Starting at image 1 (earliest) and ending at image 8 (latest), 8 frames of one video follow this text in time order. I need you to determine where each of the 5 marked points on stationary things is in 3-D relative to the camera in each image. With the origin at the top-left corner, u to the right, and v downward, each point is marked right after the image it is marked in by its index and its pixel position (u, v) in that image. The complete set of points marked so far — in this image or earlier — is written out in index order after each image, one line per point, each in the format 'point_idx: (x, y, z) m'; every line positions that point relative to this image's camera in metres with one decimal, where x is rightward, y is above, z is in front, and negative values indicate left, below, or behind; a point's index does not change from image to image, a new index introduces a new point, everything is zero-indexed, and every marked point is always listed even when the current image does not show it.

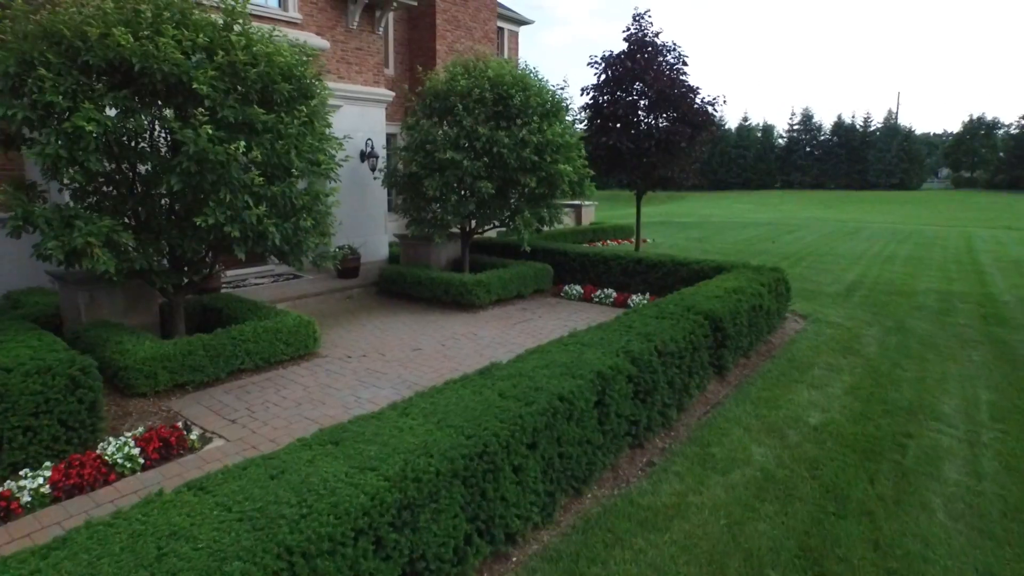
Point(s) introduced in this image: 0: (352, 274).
0: (-2.8, +0.2, +11.0) m
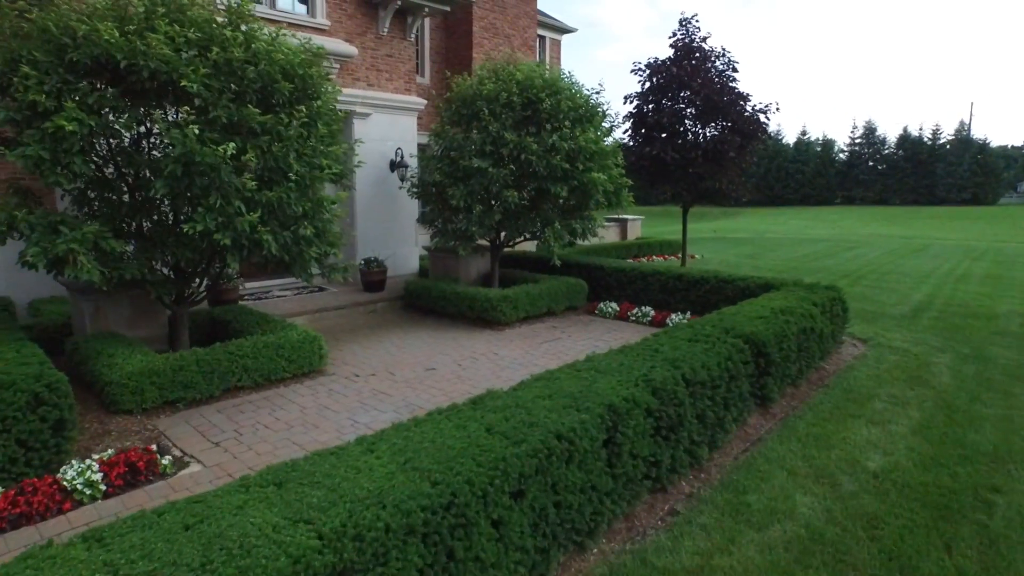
0: (-2.2, 0.0, +10.7) m
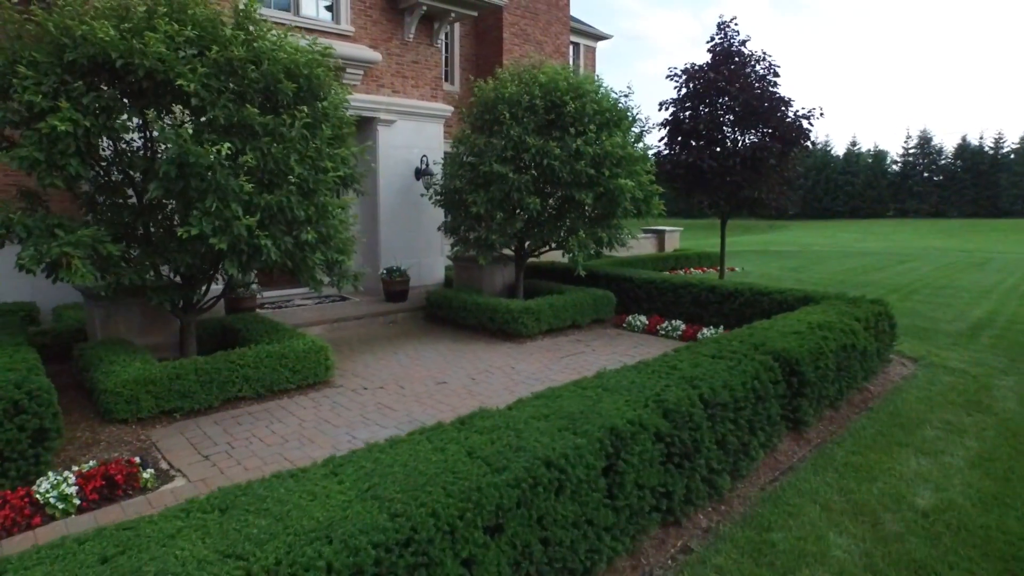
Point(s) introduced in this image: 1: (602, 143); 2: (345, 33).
0: (-1.8, -0.2, +10.4) m
1: (+1.2, +1.9, +8.4) m
2: (-2.6, +4.0, +9.9) m
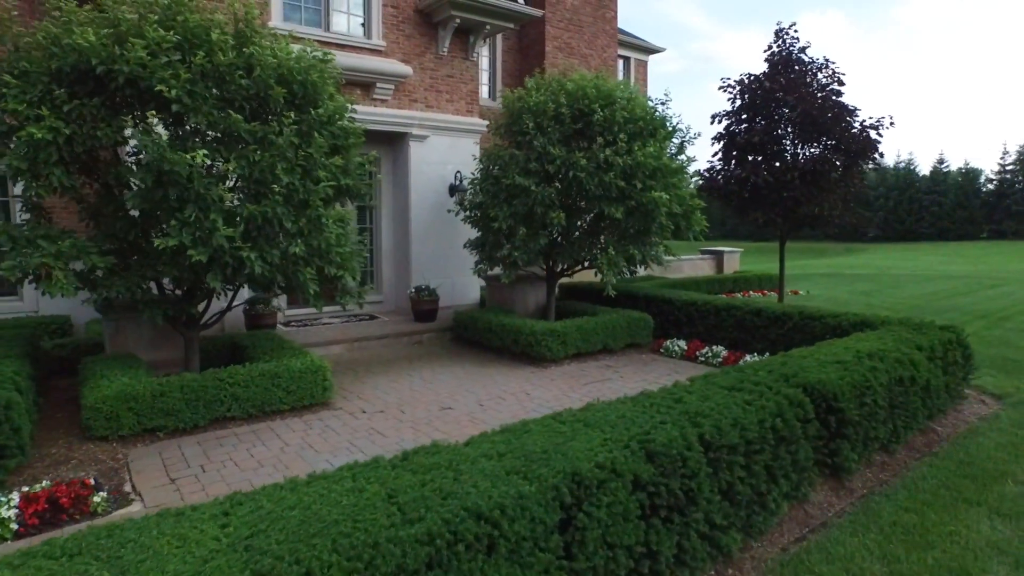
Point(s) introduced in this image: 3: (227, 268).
0: (-1.3, -0.5, +10.1) m
1: (+1.5, +1.7, +7.8) m
2: (-2.1, +3.7, +9.8) m
3: (-2.3, +0.2, +5.2) m
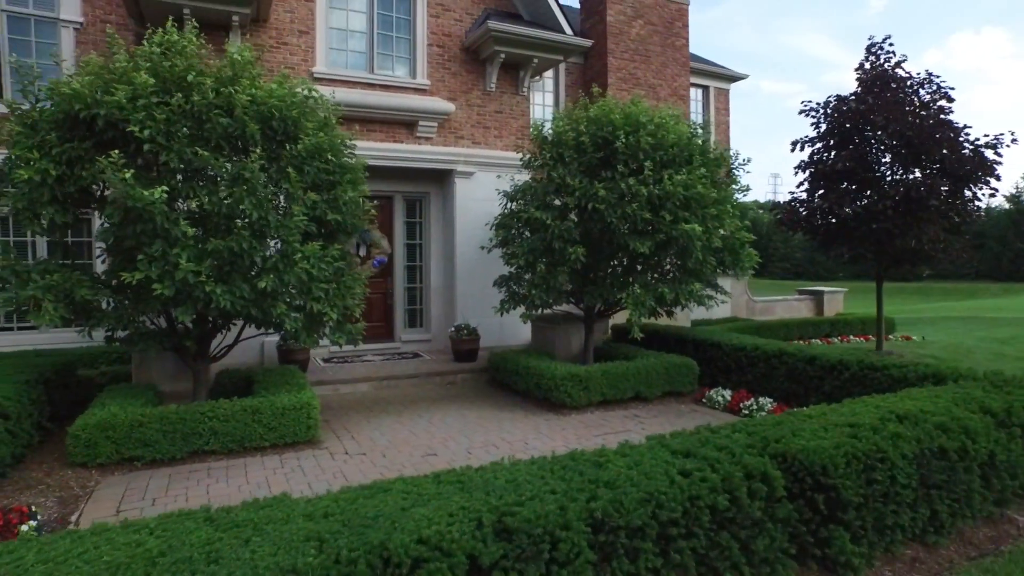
0: (-0.7, -1.1, +9.8) m
1: (+1.7, +1.2, +7.2) m
2: (-1.4, +3.1, +9.9) m
3: (-2.6, -0.1, +5.2) m
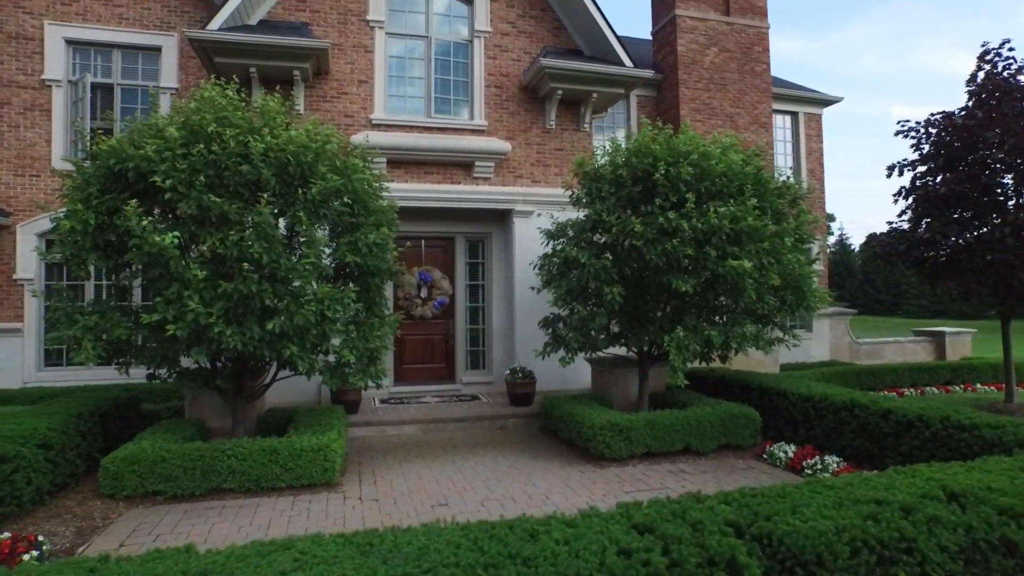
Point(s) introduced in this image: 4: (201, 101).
0: (+0.1, -1.7, +9.5) m
1: (+2.0, +0.8, +6.6) m
2: (-0.5, +2.5, +10.0) m
3: (-2.6, -0.5, +5.4) m
4: (-2.8, +1.7, +5.8) m
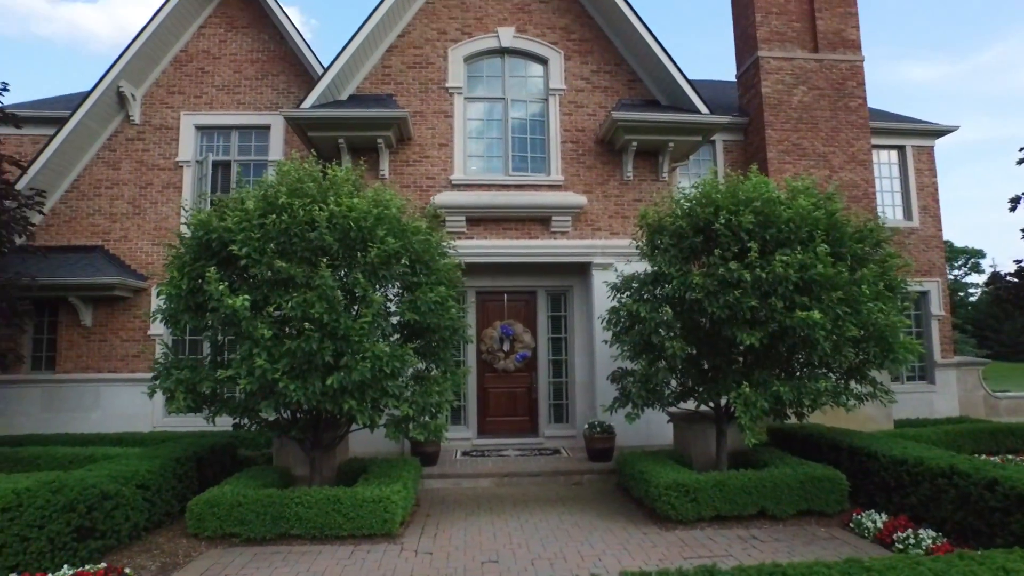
0: (+1.3, -2.4, +9.2) m
1: (+2.6, +0.2, +6.3) m
2: (+0.7, +1.7, +10.2) m
3: (-2.2, -1.0, +5.8) m
4: (-2.4, +1.1, +6.4) m
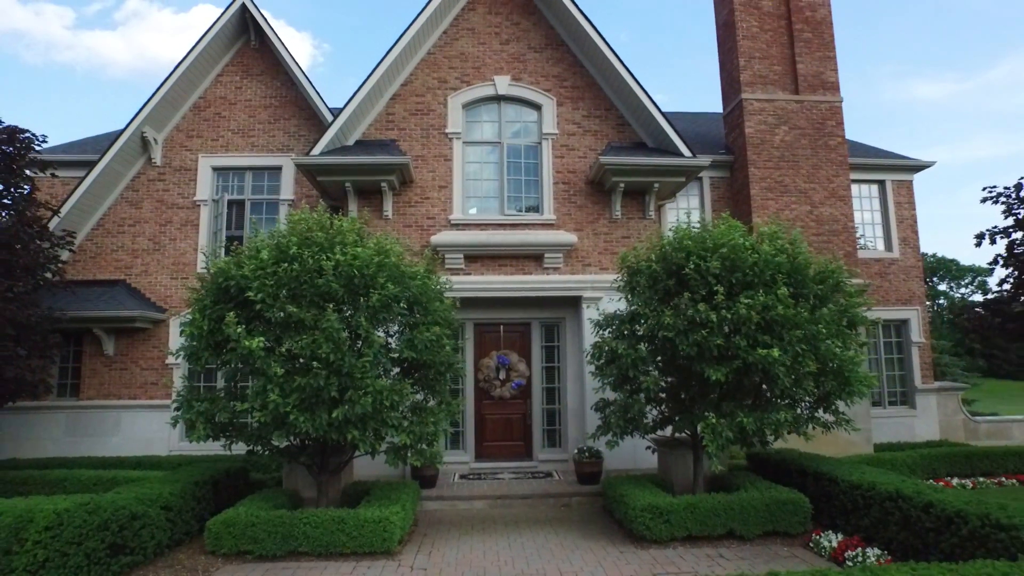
0: (+1.2, -2.9, +9.8) m
1: (+2.4, -0.2, +6.9) m
2: (+0.6, +1.2, +10.8) m
3: (-2.3, -1.4, +6.5) m
4: (-2.5, +0.7, +7.1) m
